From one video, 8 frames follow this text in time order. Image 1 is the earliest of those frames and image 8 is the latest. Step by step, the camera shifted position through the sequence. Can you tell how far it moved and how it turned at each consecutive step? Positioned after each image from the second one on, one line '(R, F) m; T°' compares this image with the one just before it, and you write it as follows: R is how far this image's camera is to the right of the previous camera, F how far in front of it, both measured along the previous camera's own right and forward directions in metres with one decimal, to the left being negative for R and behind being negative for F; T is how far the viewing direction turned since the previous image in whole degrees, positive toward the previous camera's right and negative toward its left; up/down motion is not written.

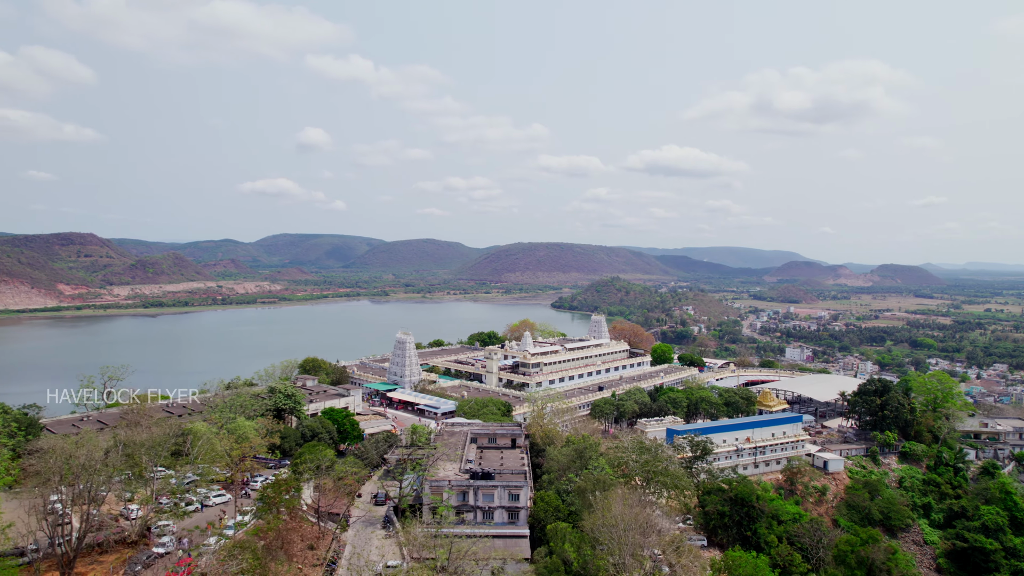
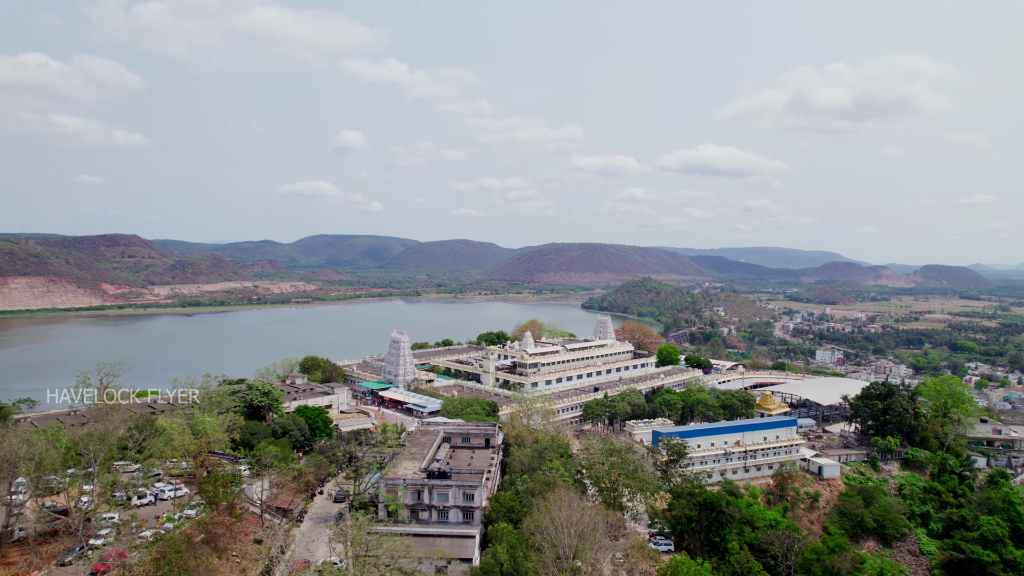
(+2.2, +0.2) m; -3°
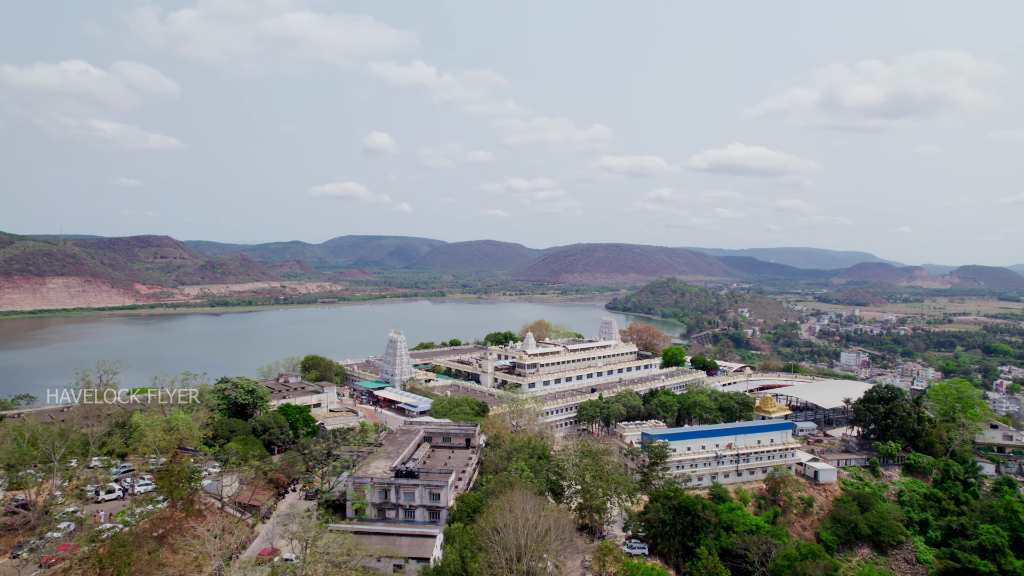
(+1.6, +0.1) m; -2°
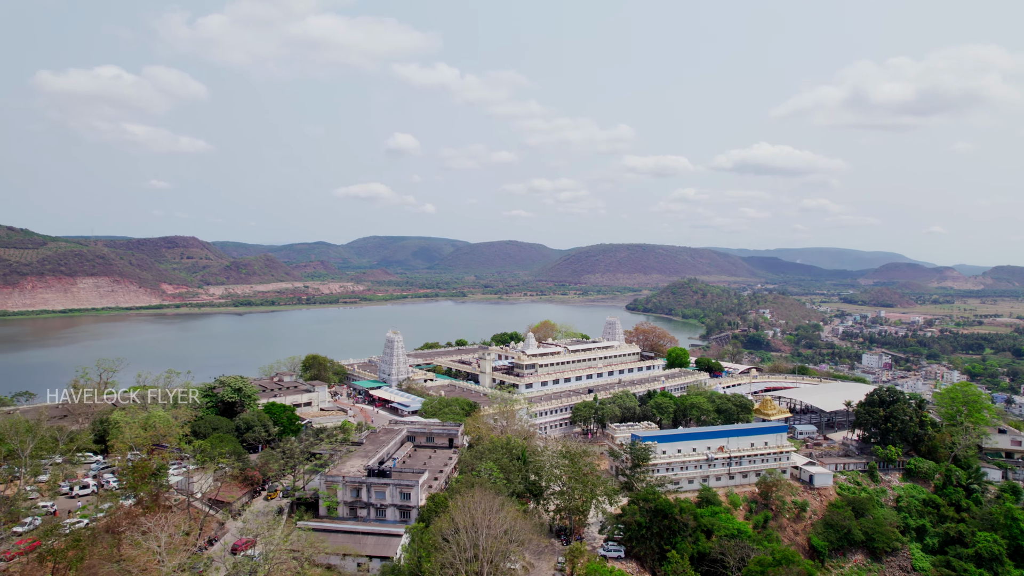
(+1.4, +0.1) m; -2°
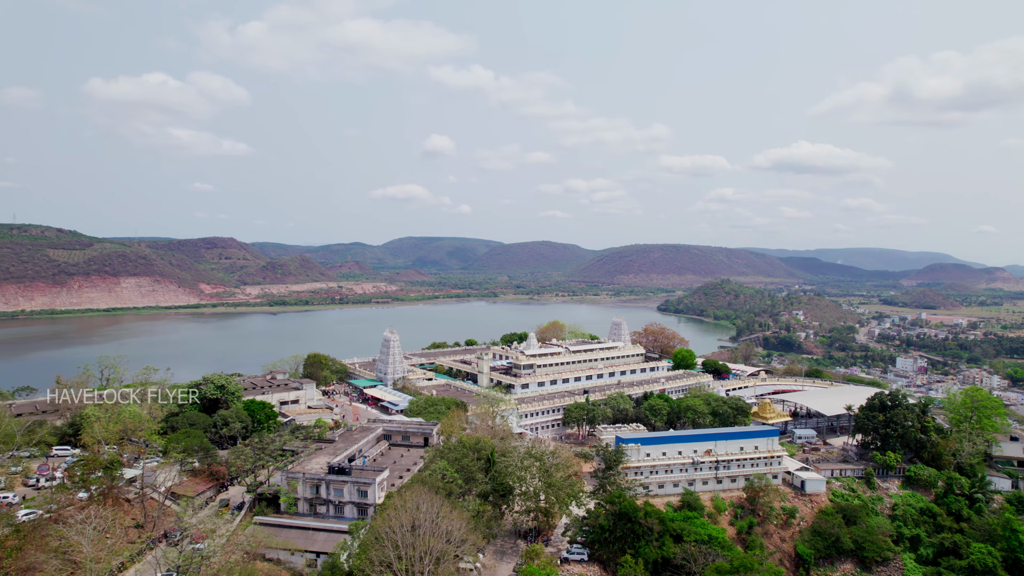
(+2.1, +0.2) m; -3°
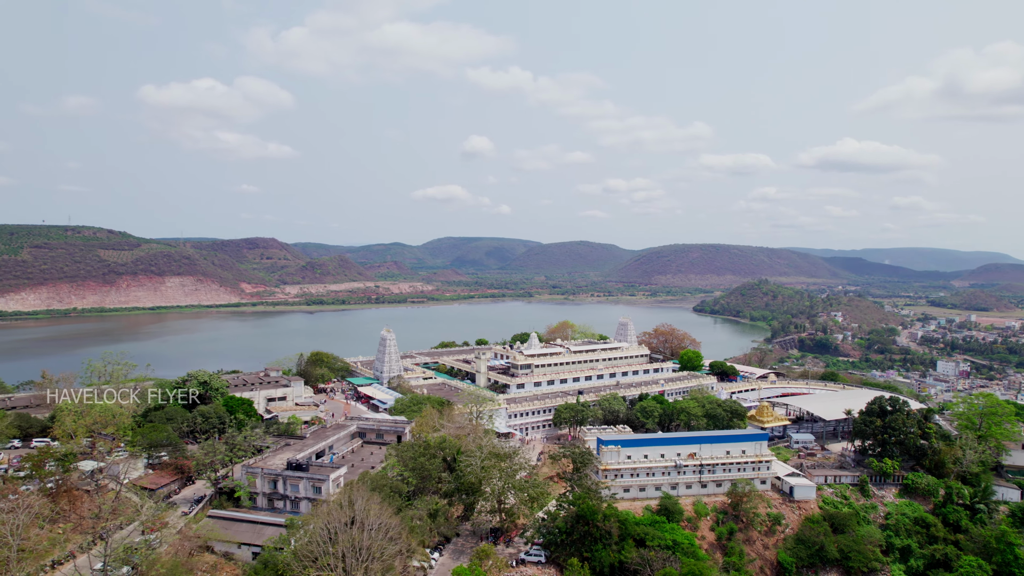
(+2.4, +0.2) m; -3°
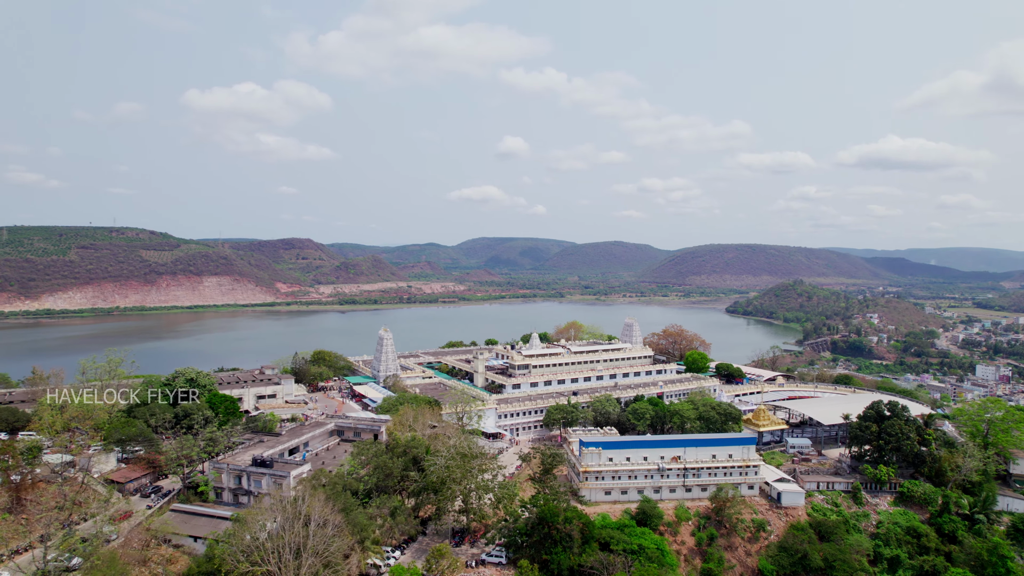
(+2.1, +0.2) m; -3°
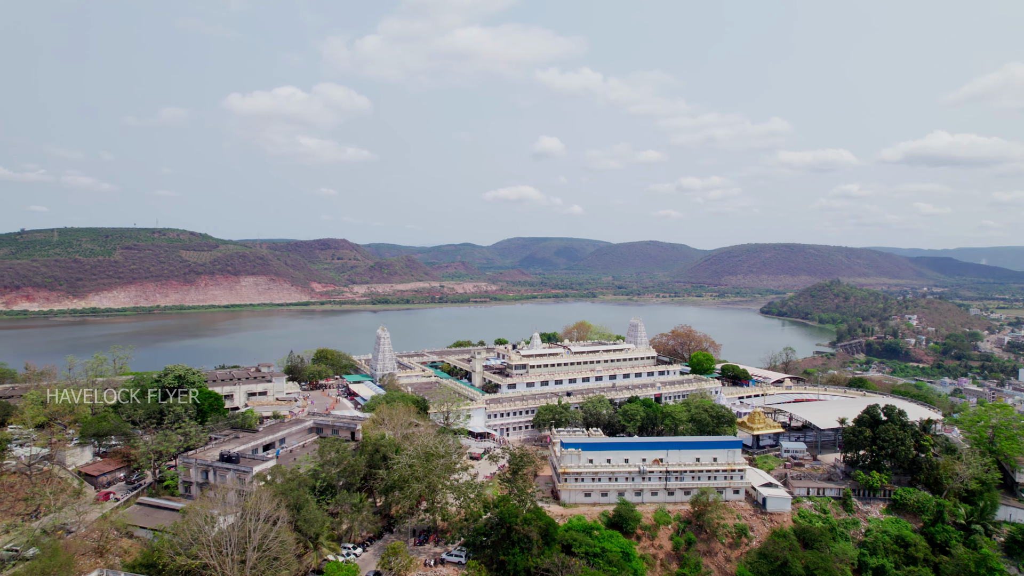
(+2.2, +0.2) m; -3°
